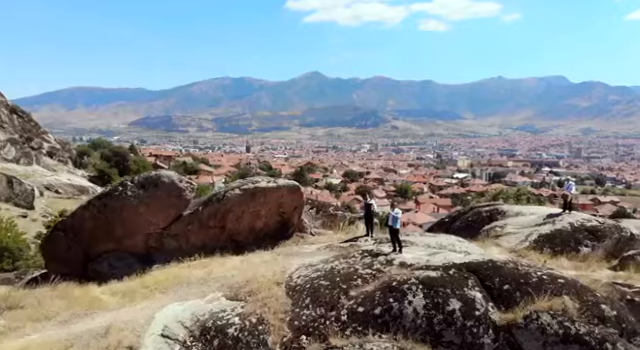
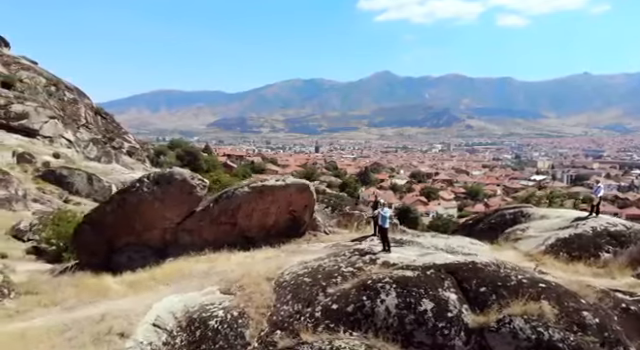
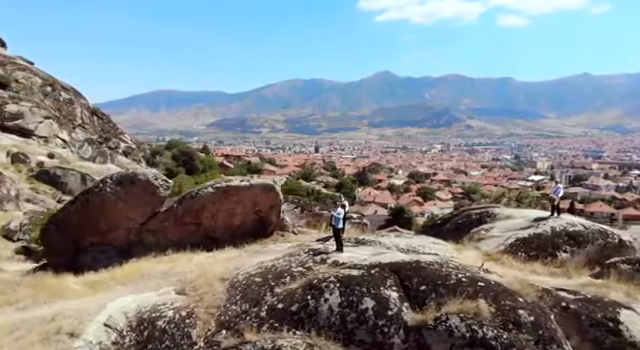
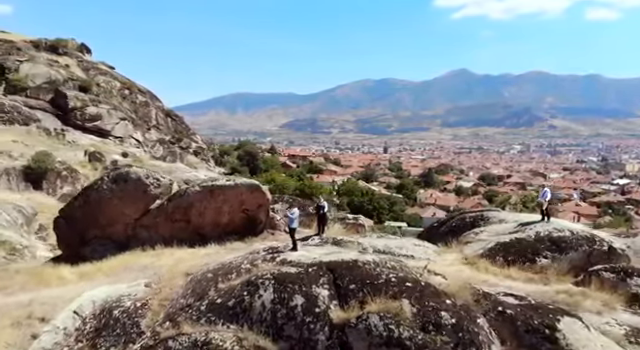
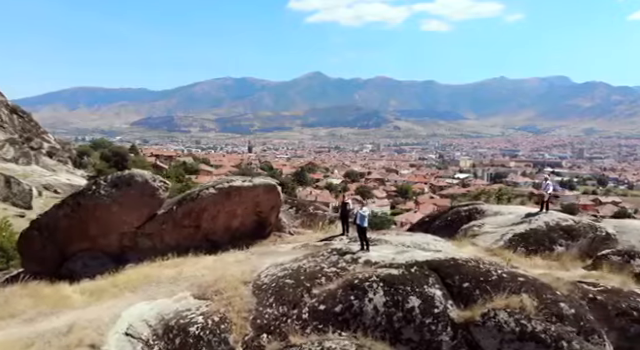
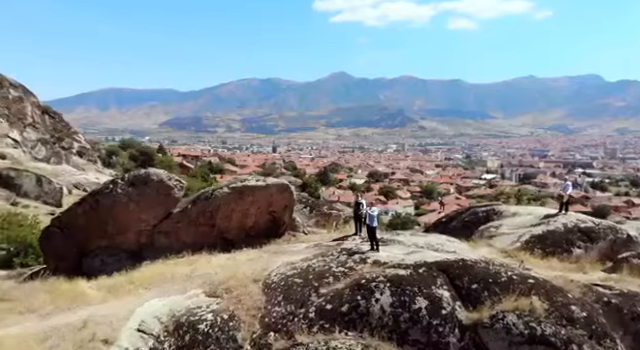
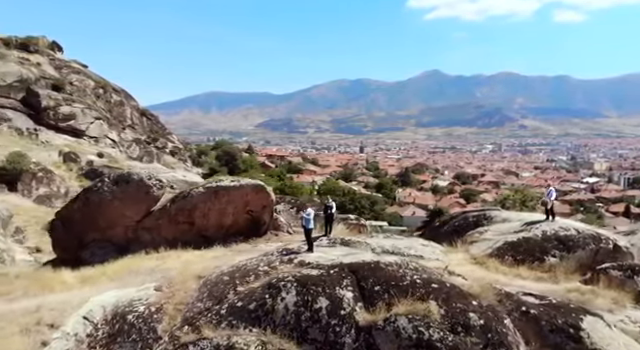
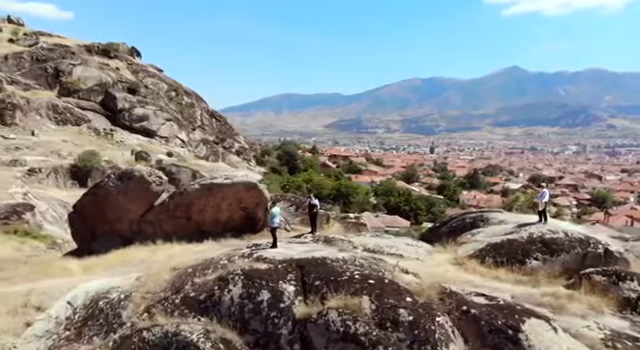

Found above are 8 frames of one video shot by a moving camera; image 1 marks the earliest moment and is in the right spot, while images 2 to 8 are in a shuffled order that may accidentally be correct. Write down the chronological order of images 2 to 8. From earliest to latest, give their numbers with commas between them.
5, 6, 2, 3, 7, 4, 8
